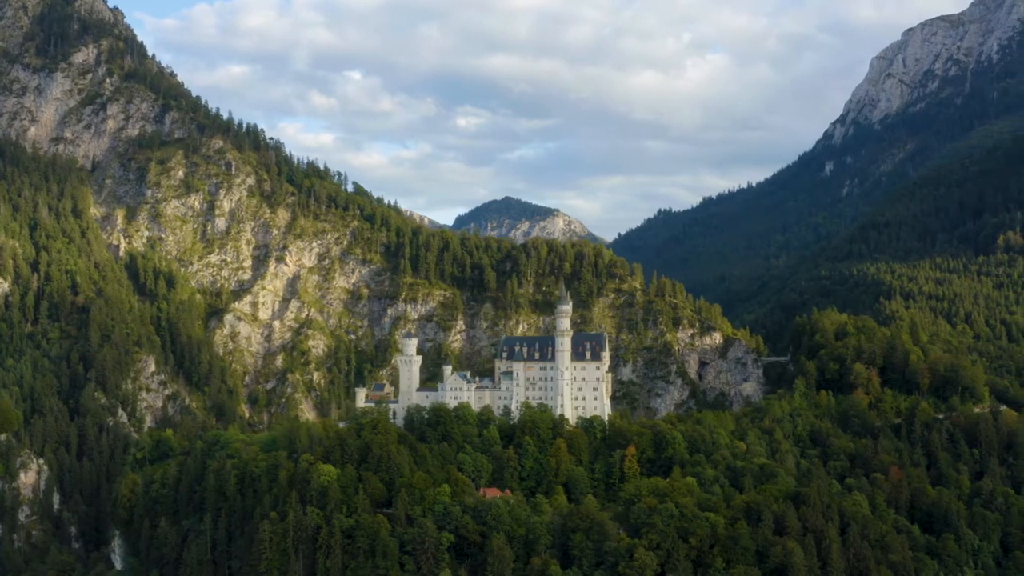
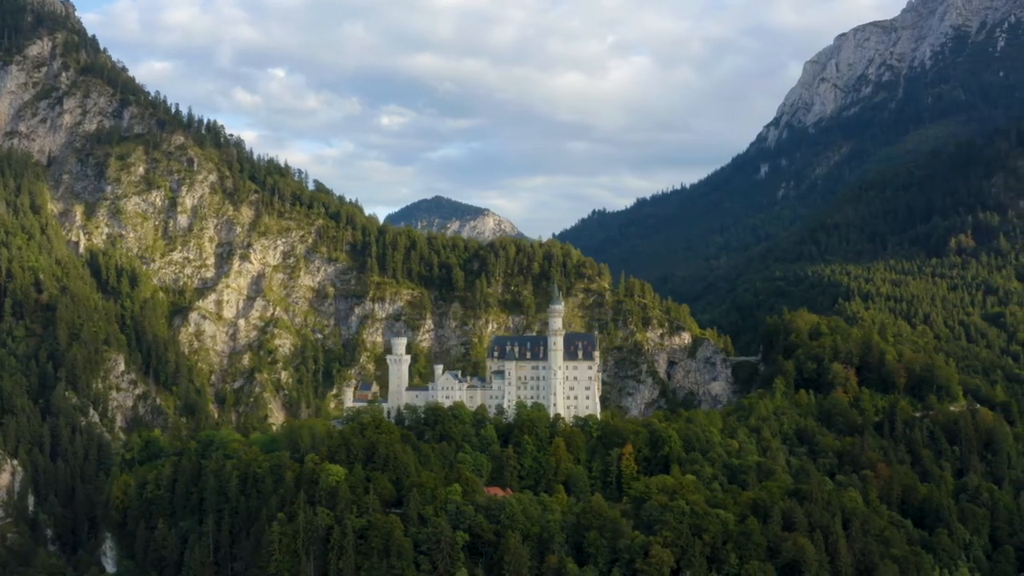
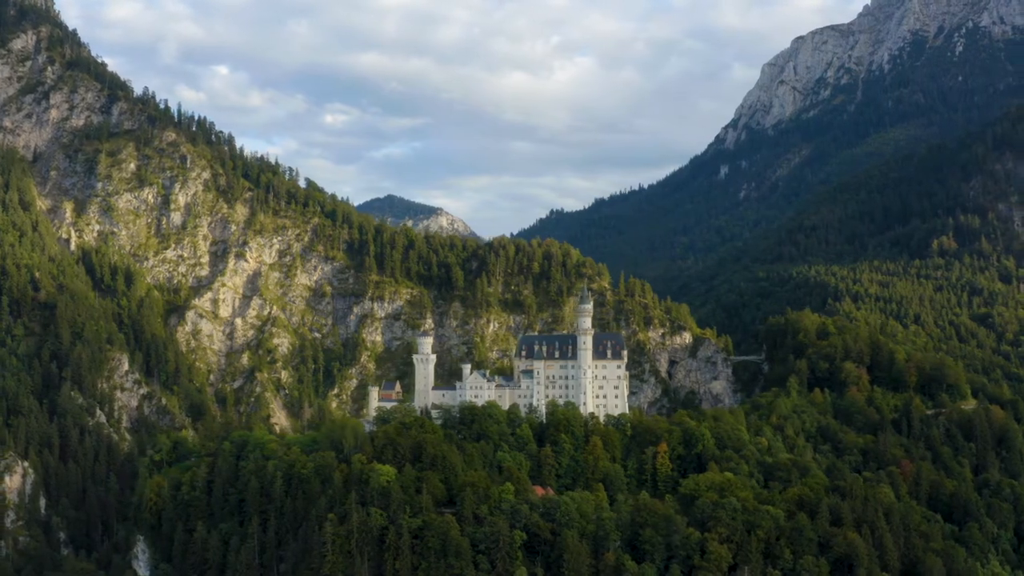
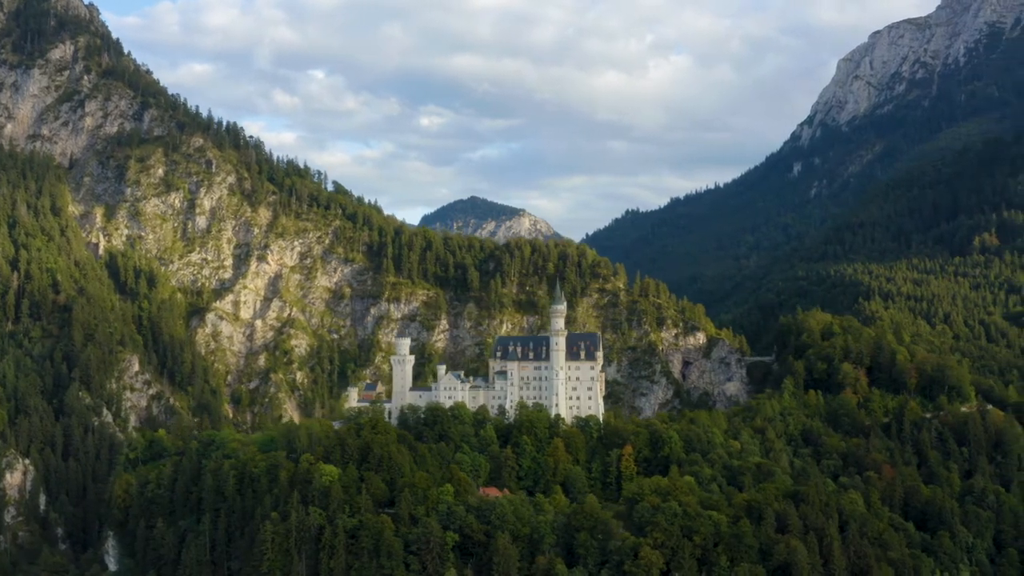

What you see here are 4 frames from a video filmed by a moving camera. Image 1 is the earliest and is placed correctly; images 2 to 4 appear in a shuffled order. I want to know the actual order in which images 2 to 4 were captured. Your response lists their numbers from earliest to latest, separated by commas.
4, 2, 3
